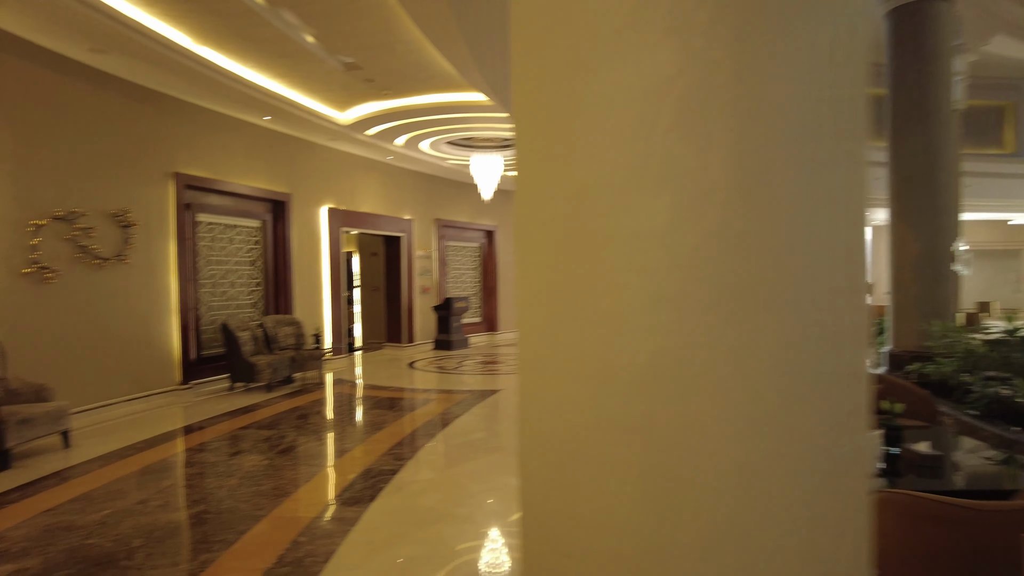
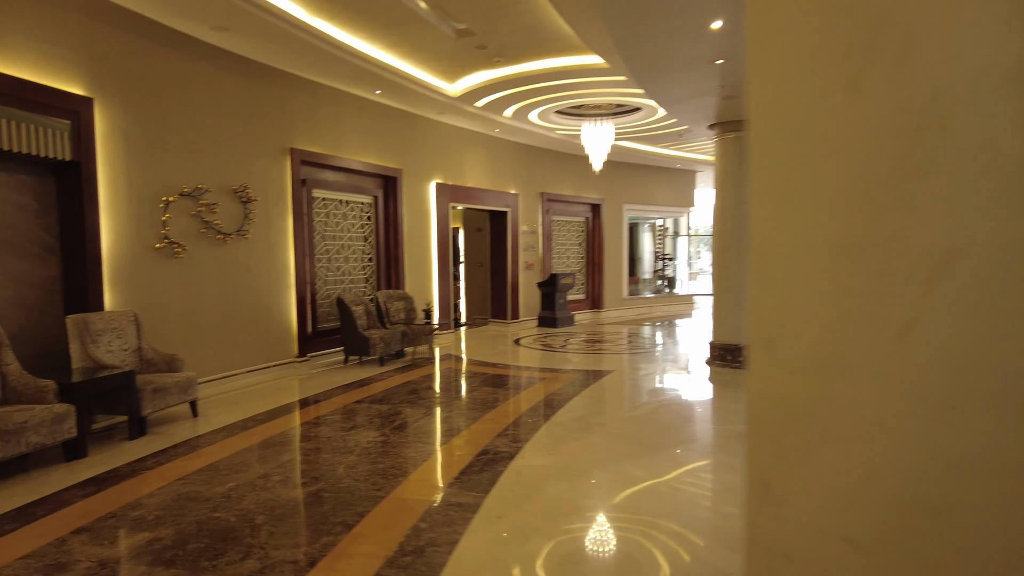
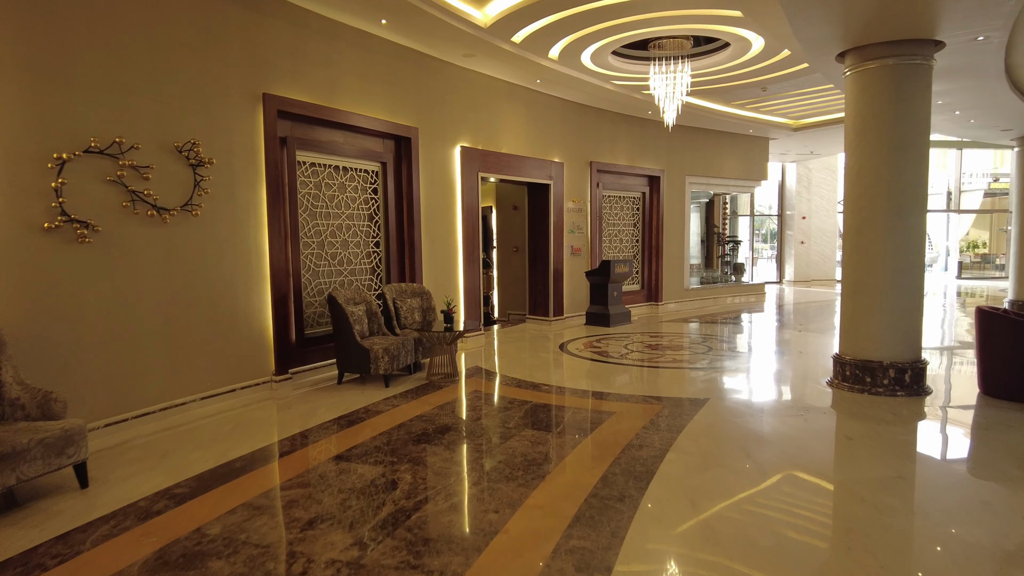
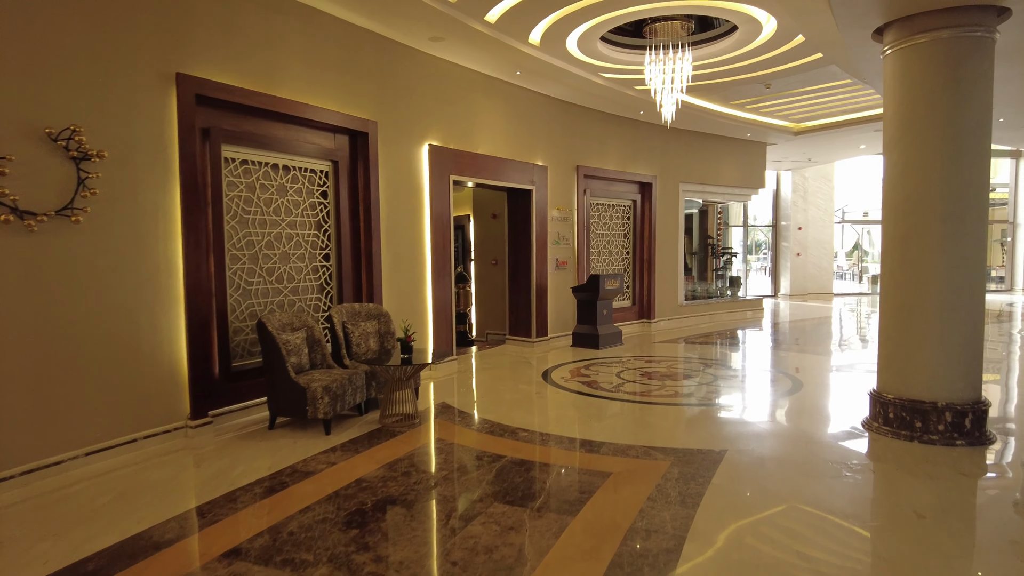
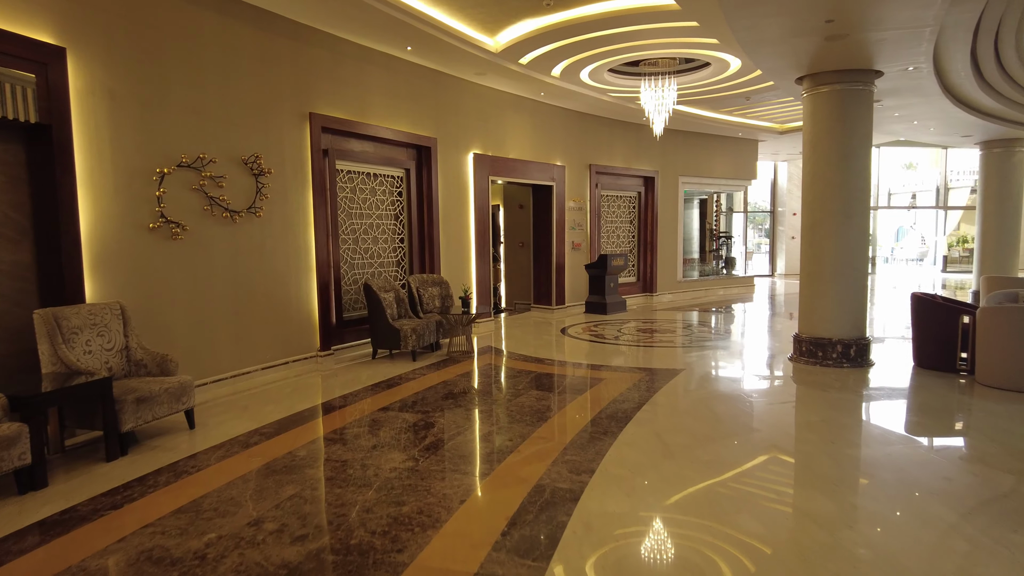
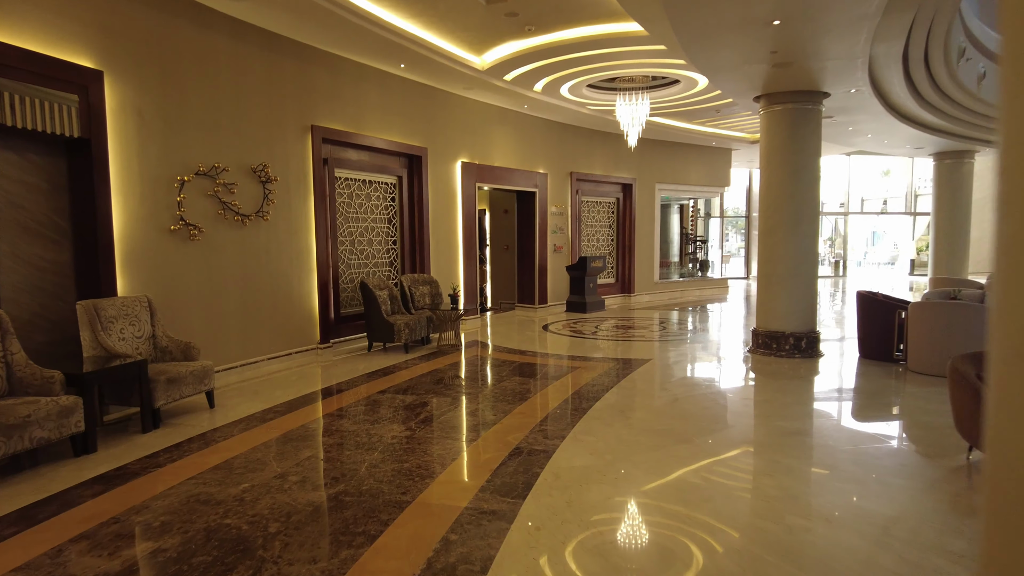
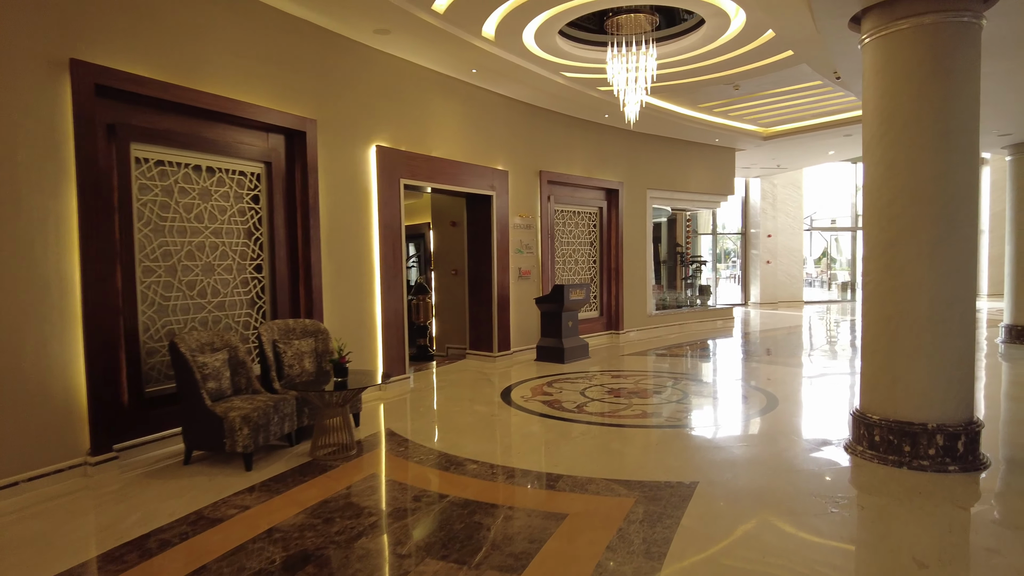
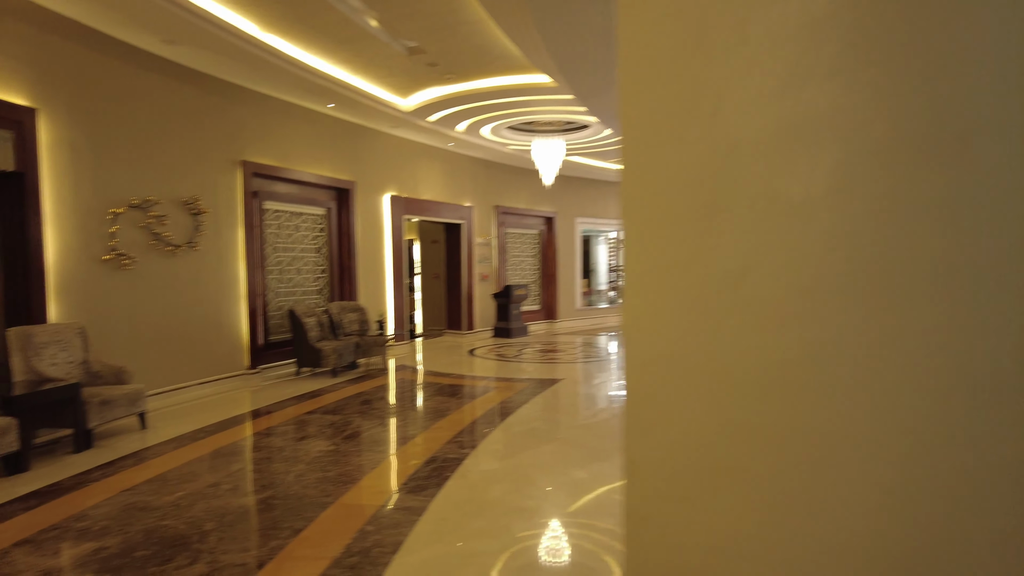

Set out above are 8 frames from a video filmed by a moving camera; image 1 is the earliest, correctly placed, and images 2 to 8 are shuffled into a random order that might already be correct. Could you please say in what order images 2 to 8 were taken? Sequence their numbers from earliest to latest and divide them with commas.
8, 2, 6, 5, 3, 4, 7
